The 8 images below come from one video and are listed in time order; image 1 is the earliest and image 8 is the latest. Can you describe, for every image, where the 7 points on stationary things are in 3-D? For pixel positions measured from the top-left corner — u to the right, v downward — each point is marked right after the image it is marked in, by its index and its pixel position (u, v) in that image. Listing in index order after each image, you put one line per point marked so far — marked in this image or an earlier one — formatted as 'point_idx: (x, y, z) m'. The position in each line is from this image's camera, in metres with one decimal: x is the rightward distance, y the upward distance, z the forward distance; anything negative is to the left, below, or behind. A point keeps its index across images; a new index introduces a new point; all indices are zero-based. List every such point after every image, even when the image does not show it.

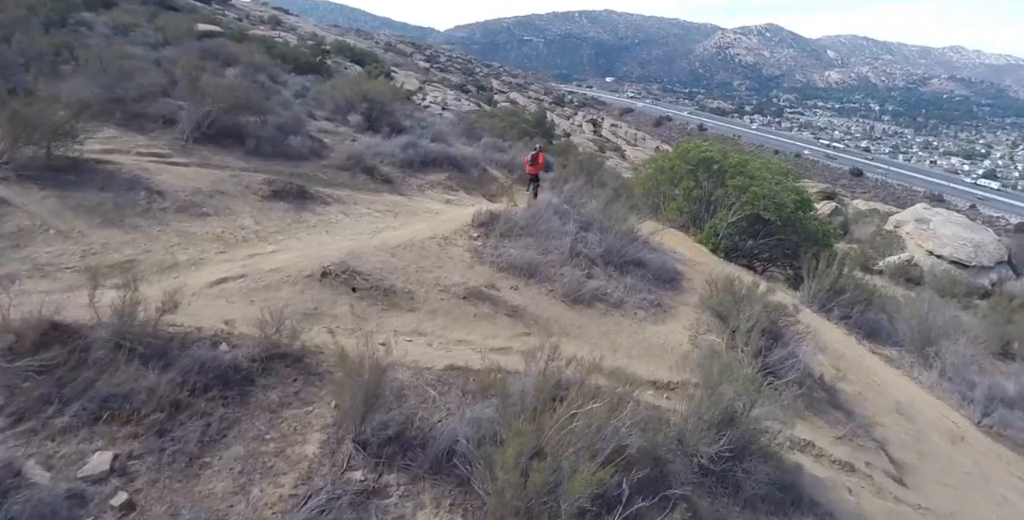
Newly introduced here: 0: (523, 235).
0: (+0.2, +0.4, +9.5) m
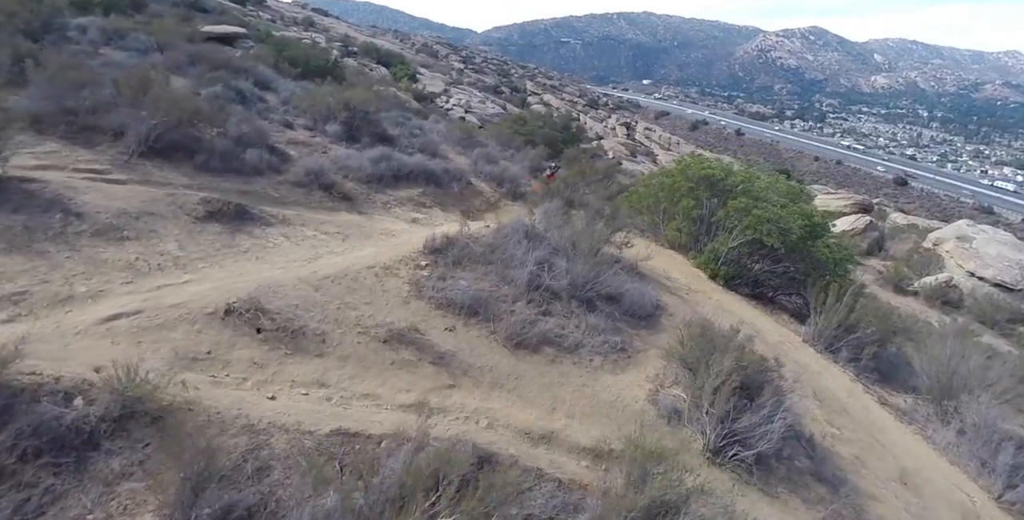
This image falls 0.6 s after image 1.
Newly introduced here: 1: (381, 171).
0: (-0.5, 0.0, +8.7) m
1: (-2.5, +1.7, +11.2) m
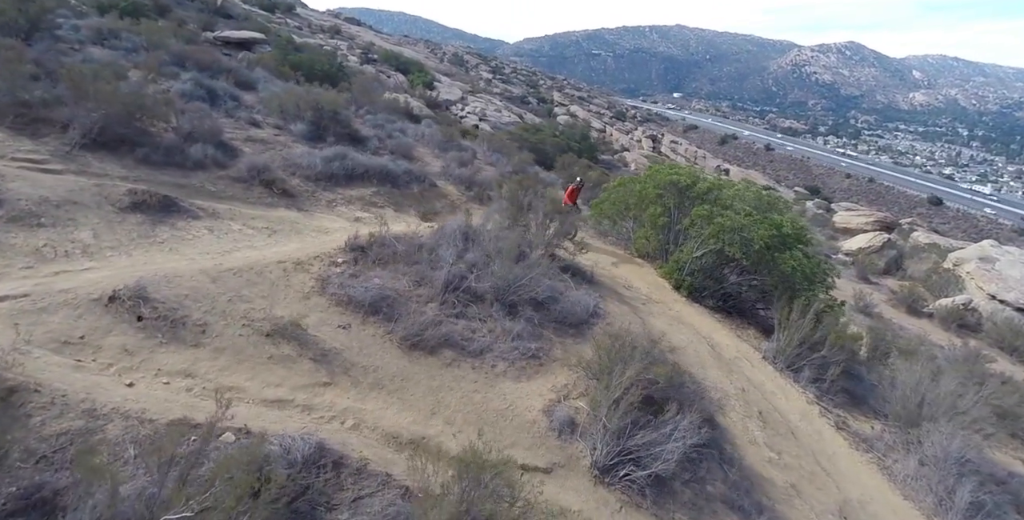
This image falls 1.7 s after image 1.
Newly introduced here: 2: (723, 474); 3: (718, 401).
0: (-1.6, 0.0, +8.5) m
1: (-3.4, +1.7, +11.1) m
2: (+2.4, -2.4, +6.5) m
3: (+2.9, -2.0, +8.2) m
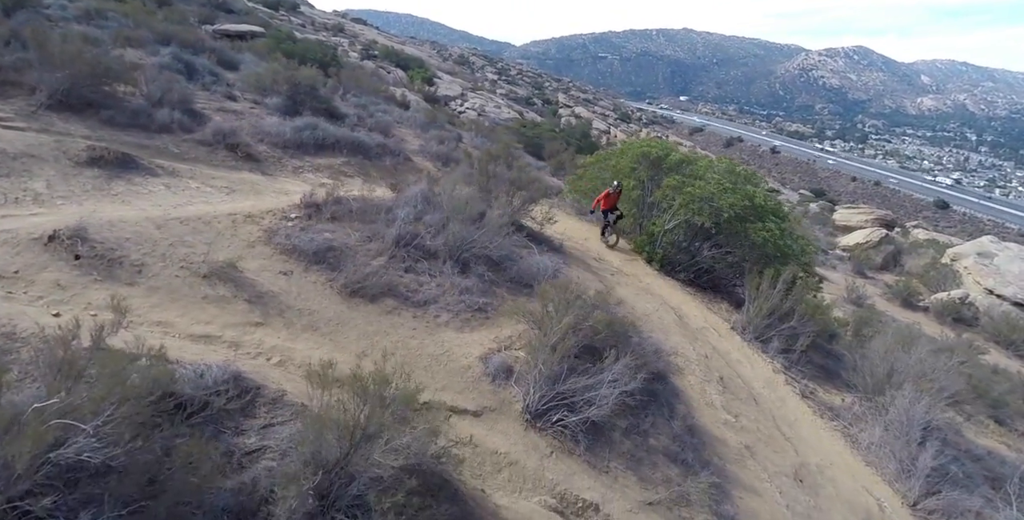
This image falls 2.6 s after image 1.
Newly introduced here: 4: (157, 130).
0: (-2.2, +0.6, +8.4) m
1: (-3.9, +2.3, +11.1) m
2: (+1.7, -1.8, +6.4) m
3: (+2.3, -1.4, +8.1) m
4: (-5.9, +2.2, +9.9) m
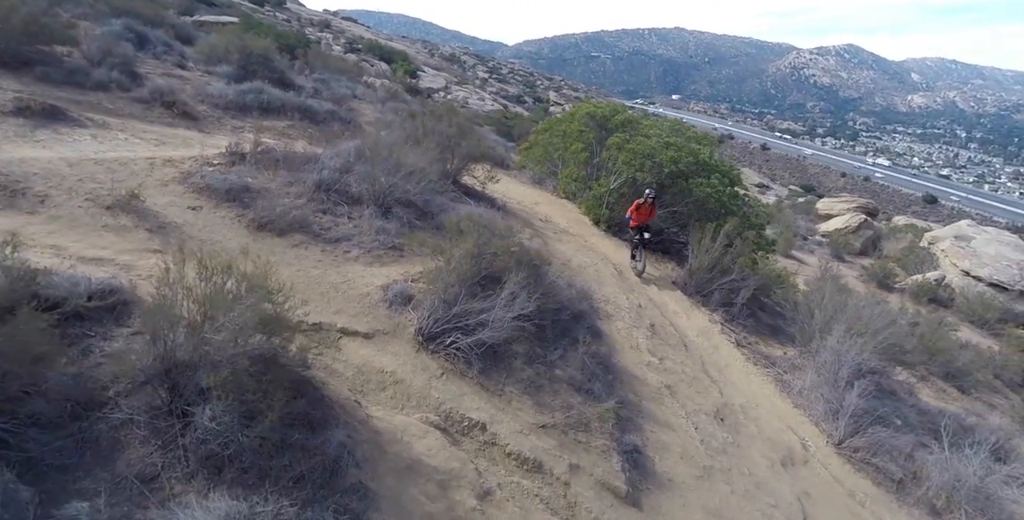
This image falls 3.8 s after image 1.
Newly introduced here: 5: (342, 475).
0: (-3.2, +1.3, +8.4) m
1: (-5.0, +3.0, +11.1) m
2: (+0.7, -1.1, +6.3) m
3: (+1.2, -0.6, +8.0) m
4: (-6.9, +2.9, +9.9) m
5: (-1.2, -1.5, +4.1) m
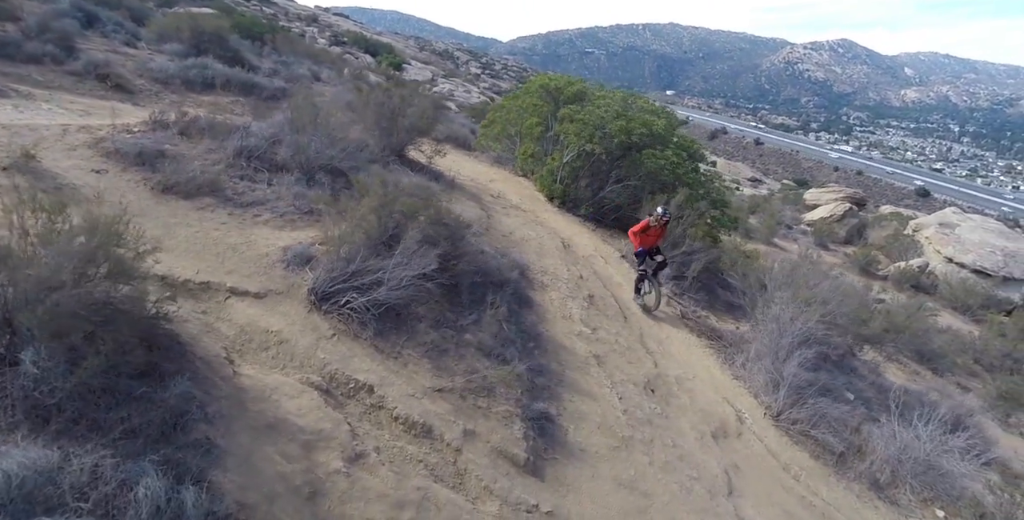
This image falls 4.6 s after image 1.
0: (-4.2, +1.7, +8.1) m
1: (-5.9, +3.3, +10.8) m
2: (-0.2, -0.6, +6.0) m
3: (+0.3, -0.2, +7.7) m
4: (-7.9, +3.2, +9.6) m
5: (-2.1, -1.1, +3.8) m
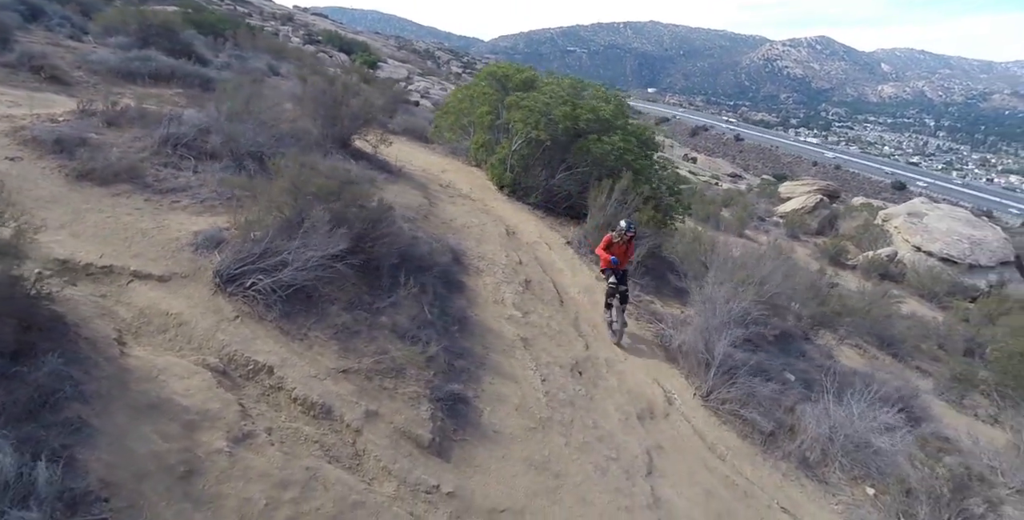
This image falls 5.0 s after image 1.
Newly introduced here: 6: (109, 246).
0: (-5.0, +1.8, +8.0) m
1: (-6.8, +3.4, +10.7) m
2: (-1.0, -0.5, +6.0) m
3: (-0.5, 0.0, +7.7) m
4: (-8.8, +3.3, +9.4) m
5: (-2.8, -0.9, +3.7) m
6: (-3.7, +0.1, +5.5) m
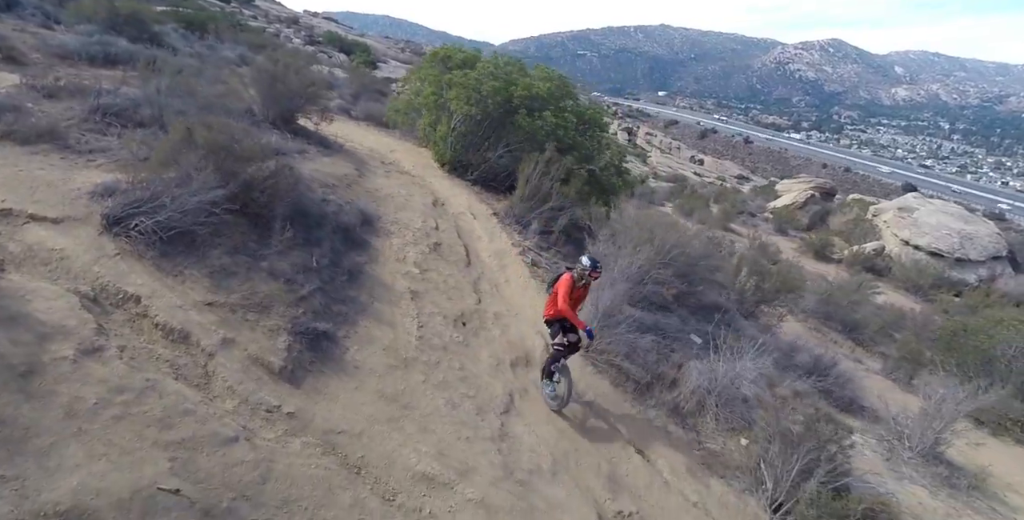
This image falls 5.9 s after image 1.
0: (-6.2, +2.4, +8.5) m
1: (-7.9, +3.9, +11.3) m
2: (-2.3, 0.0, +6.4) m
3: (-1.7, +0.4, +8.1) m
4: (-9.9, +3.8, +10.1) m
5: (-4.2, -0.4, +4.1) m
6: (-5.0, +0.7, +6.0) m
